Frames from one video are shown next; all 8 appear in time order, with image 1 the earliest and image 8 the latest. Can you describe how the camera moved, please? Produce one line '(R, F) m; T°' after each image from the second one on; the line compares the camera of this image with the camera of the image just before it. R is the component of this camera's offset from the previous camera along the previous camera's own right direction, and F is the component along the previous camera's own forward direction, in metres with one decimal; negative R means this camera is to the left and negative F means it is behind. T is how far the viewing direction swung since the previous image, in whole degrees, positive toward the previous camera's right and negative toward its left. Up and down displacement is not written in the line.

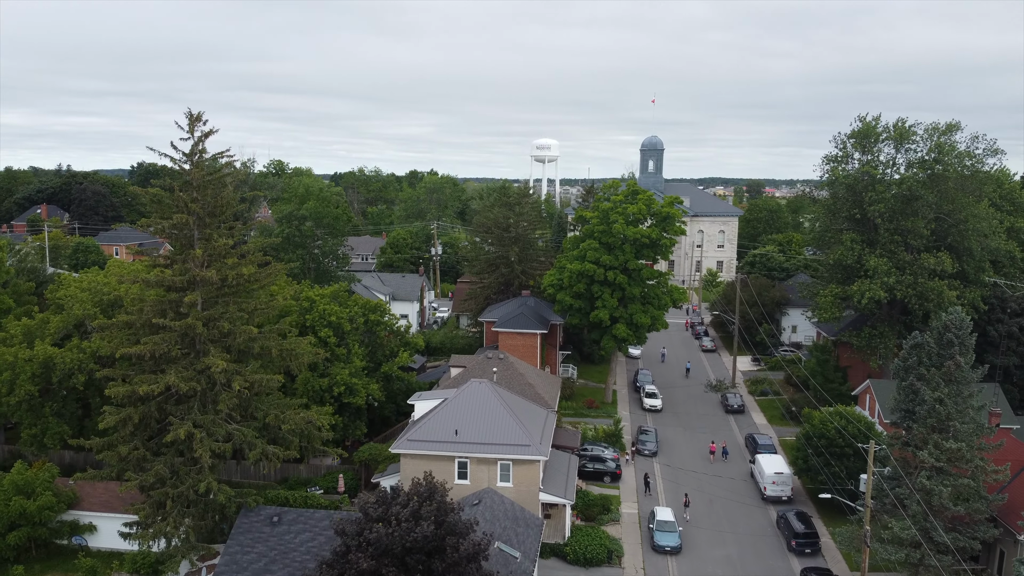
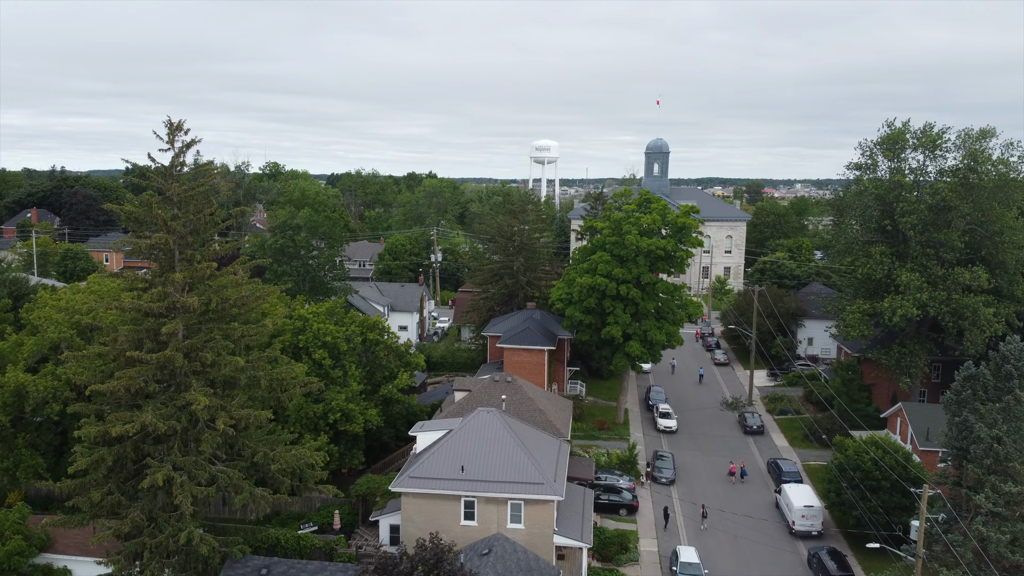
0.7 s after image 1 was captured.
(-0.4, +2.2) m; 0°
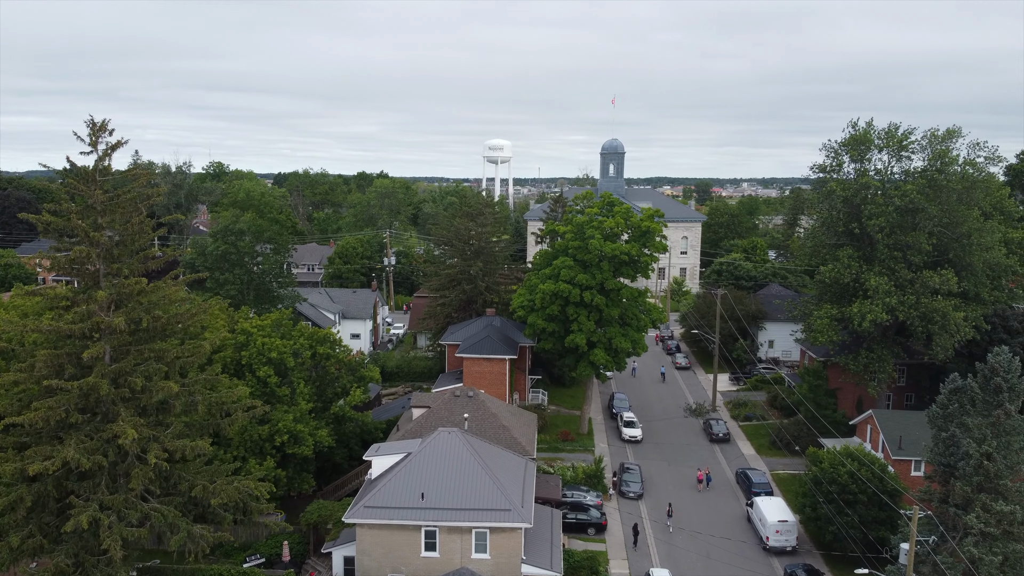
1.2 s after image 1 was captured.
(-0.3, +1.7) m; +3°
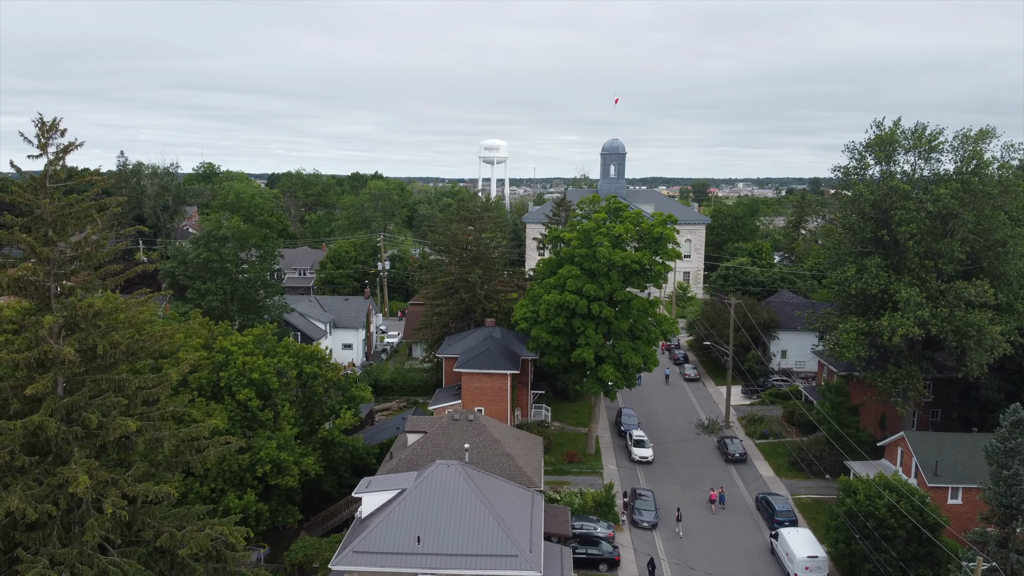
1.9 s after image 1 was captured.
(-0.3, +2.5) m; 0°
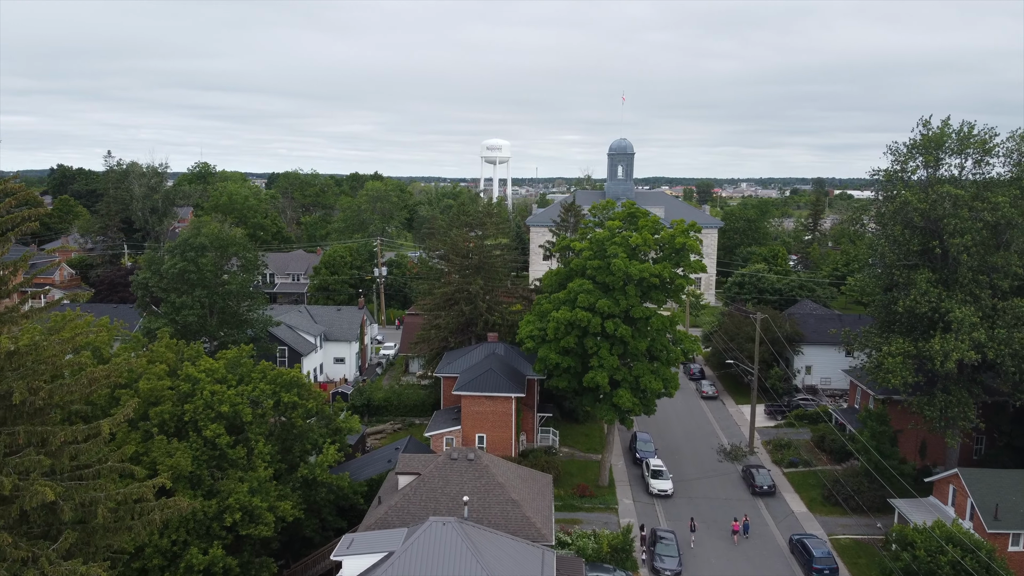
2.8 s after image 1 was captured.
(-0.1, +3.4) m; 0°
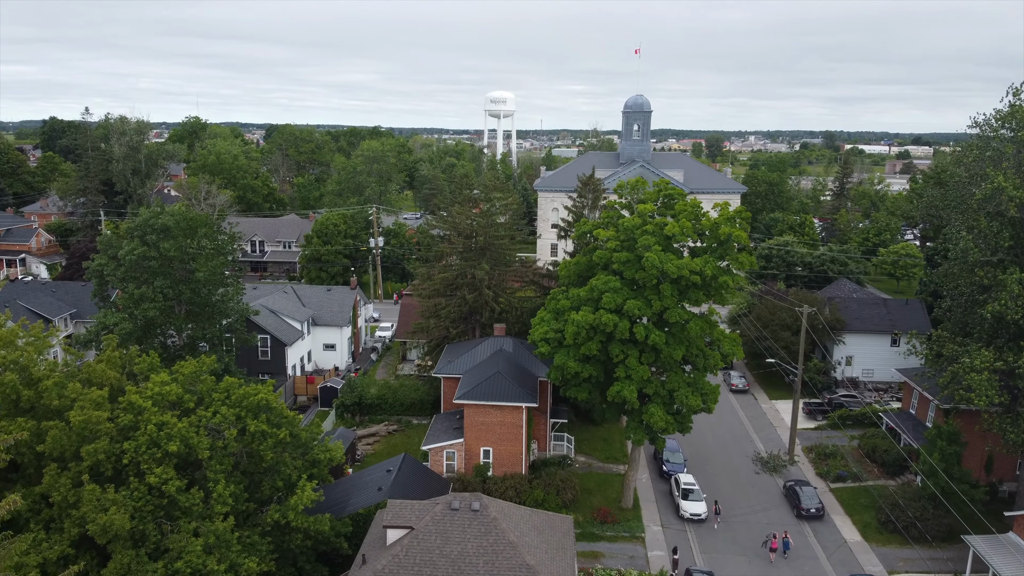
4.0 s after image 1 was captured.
(-0.3, +4.7) m; 0°
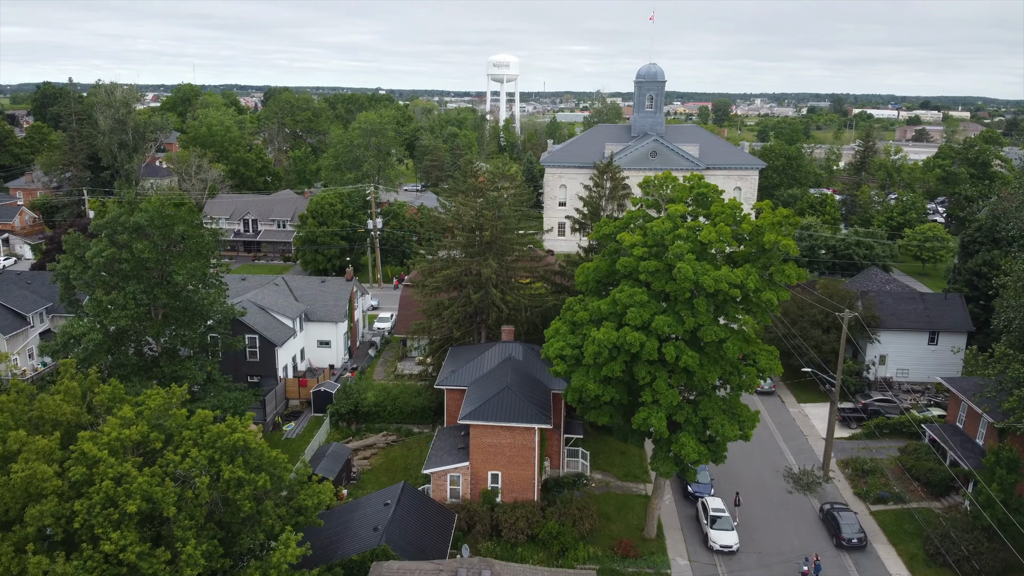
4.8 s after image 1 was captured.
(-0.3, +3.0) m; 0°
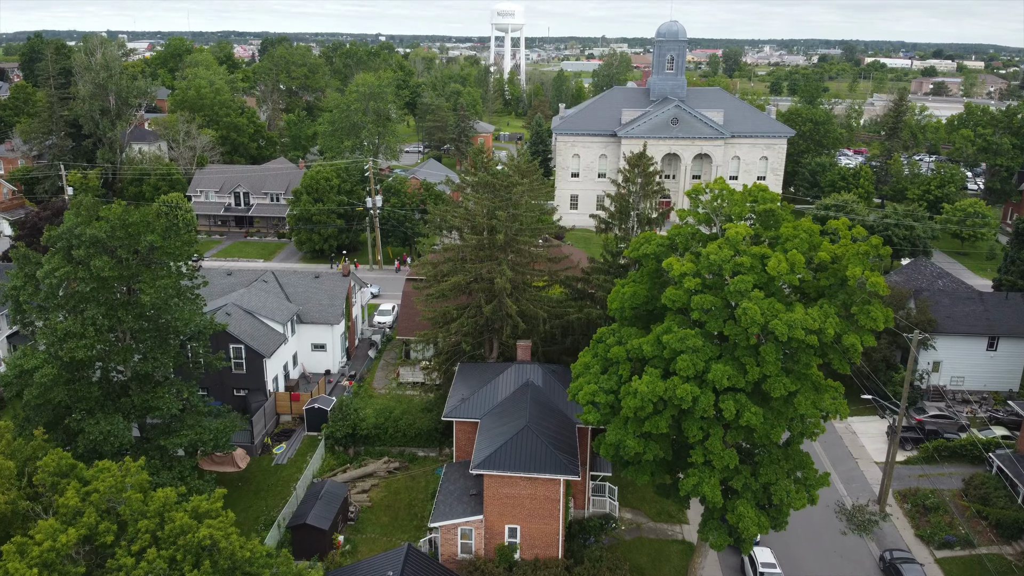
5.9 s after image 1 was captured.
(-0.5, +3.8) m; 0°
